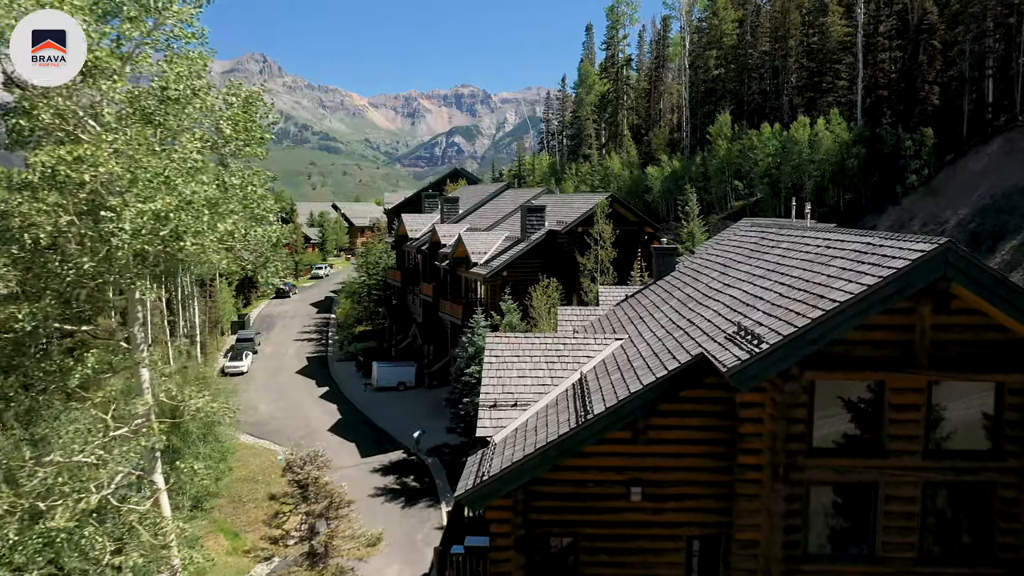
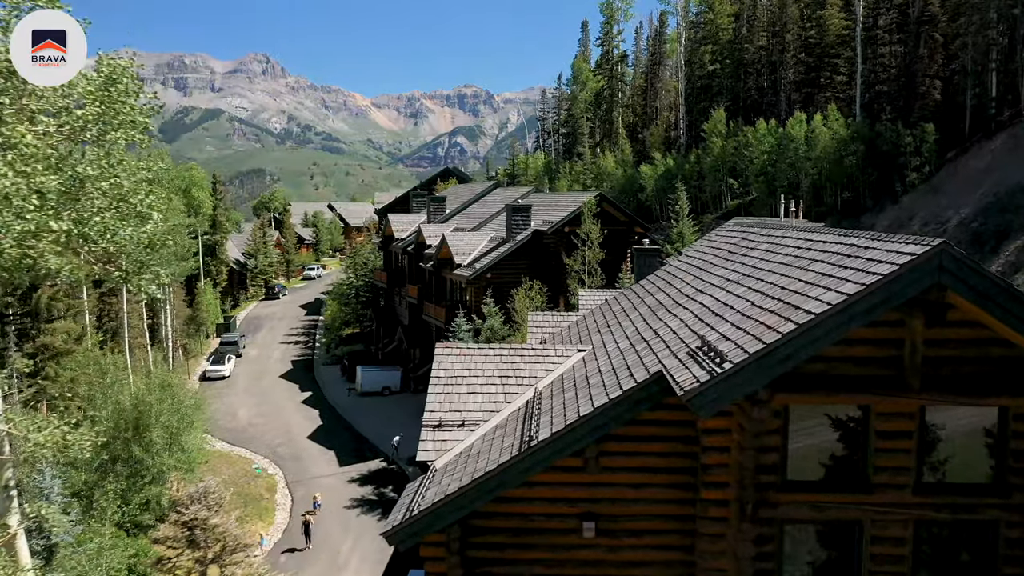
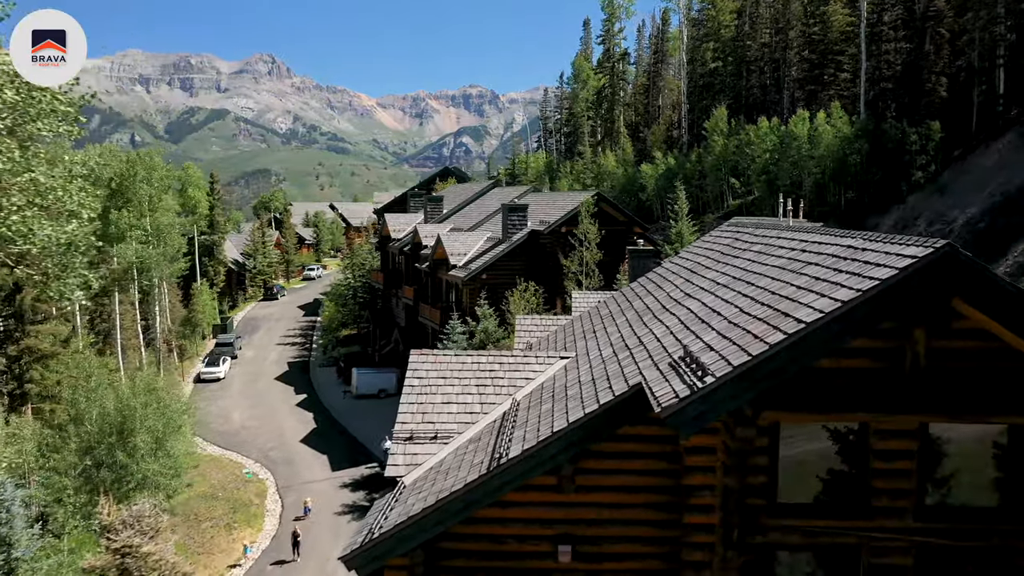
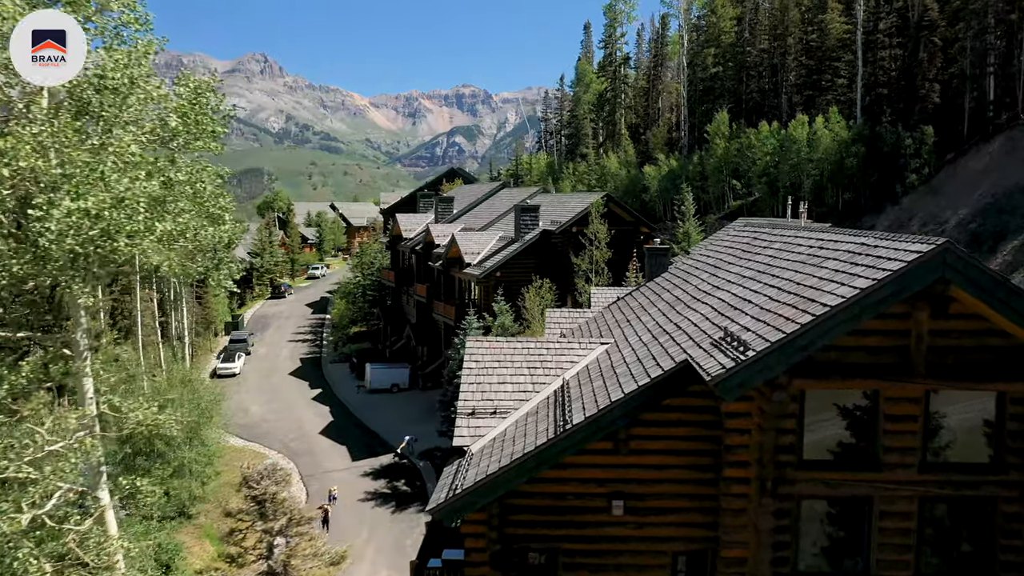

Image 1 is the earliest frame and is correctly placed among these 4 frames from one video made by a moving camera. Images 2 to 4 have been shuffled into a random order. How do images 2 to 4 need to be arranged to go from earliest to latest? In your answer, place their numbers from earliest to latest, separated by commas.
4, 2, 3
